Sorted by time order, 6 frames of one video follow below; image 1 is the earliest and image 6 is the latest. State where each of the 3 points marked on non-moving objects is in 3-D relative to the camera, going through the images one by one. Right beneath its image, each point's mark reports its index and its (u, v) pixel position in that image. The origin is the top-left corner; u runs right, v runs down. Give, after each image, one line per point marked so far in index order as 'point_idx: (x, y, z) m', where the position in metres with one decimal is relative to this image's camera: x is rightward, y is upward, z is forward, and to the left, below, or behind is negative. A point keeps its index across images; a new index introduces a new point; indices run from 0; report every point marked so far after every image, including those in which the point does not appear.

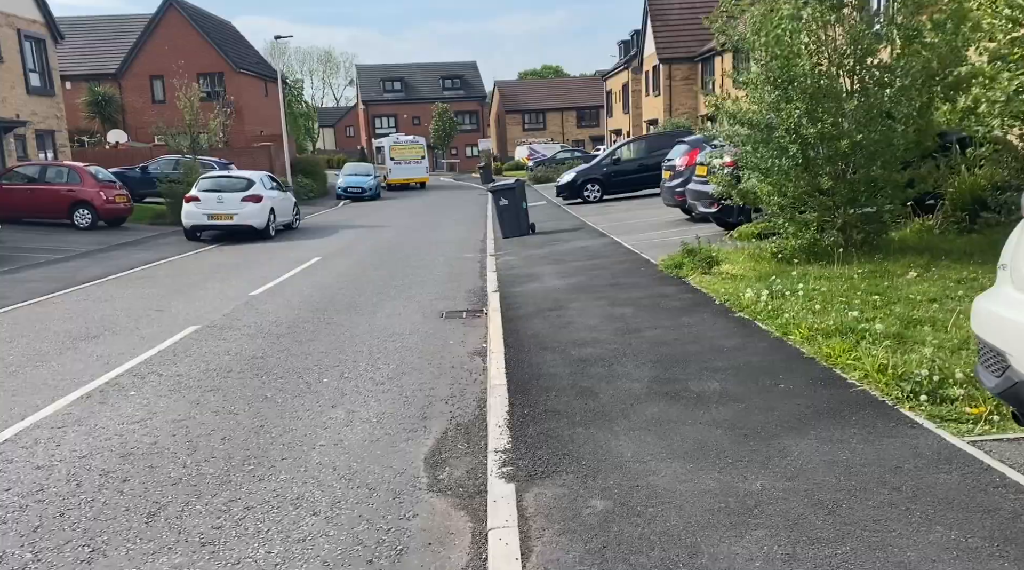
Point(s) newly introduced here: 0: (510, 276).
0: (0.0, +0.1, +11.4) m
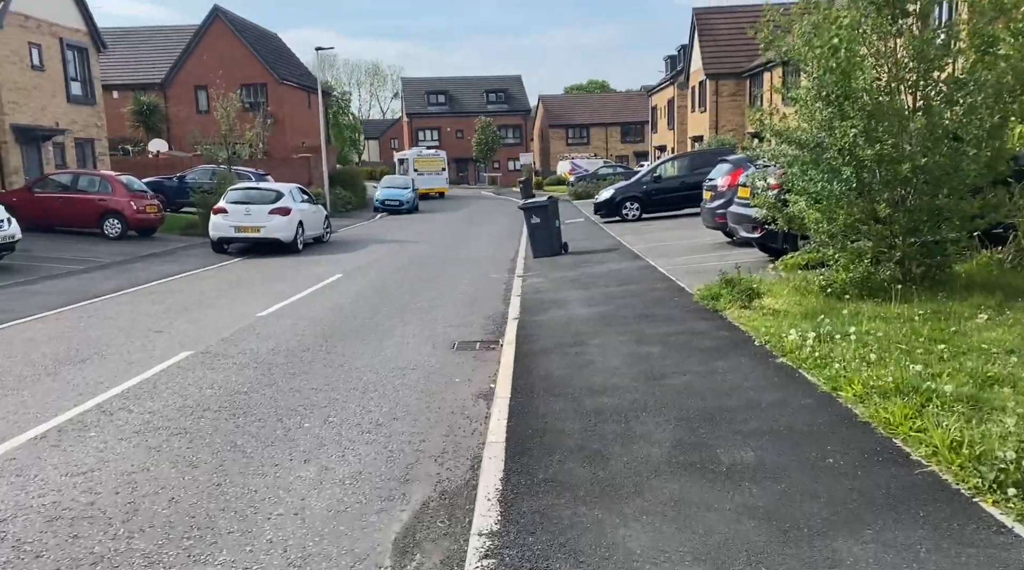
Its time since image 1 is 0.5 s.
0: (+0.3, -0.2, +10.7) m
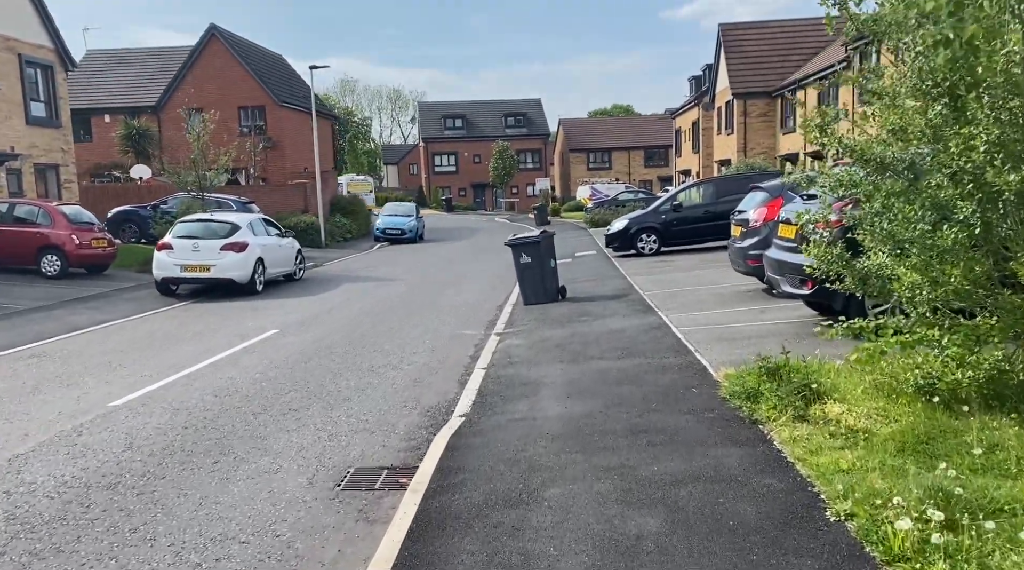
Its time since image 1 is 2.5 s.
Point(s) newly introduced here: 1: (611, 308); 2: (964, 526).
0: (-0.1, -0.9, +7.7) m
1: (+1.4, -0.3, +11.9) m
2: (+1.9, -1.0, +3.5) m
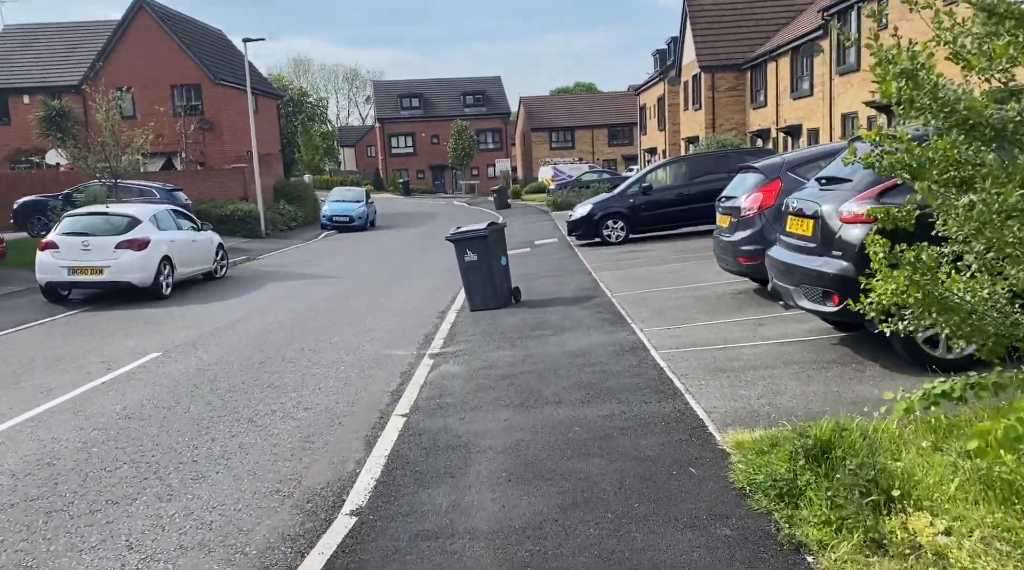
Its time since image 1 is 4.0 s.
0: (-0.6, -1.1, +5.6) m
1: (+0.7, -0.4, +9.8) m
2: (+1.6, -1.2, +1.5) m
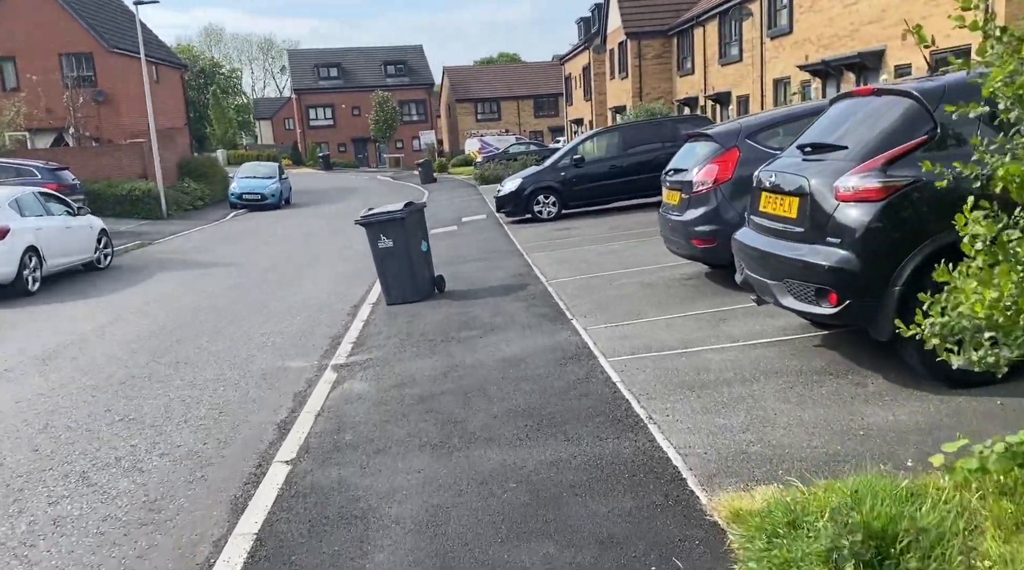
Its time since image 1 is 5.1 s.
0: (-1.1, -1.2, +4.1) m
1: (-0.1, -0.3, +8.4) m
2: (+1.5, -1.4, +0.2) m
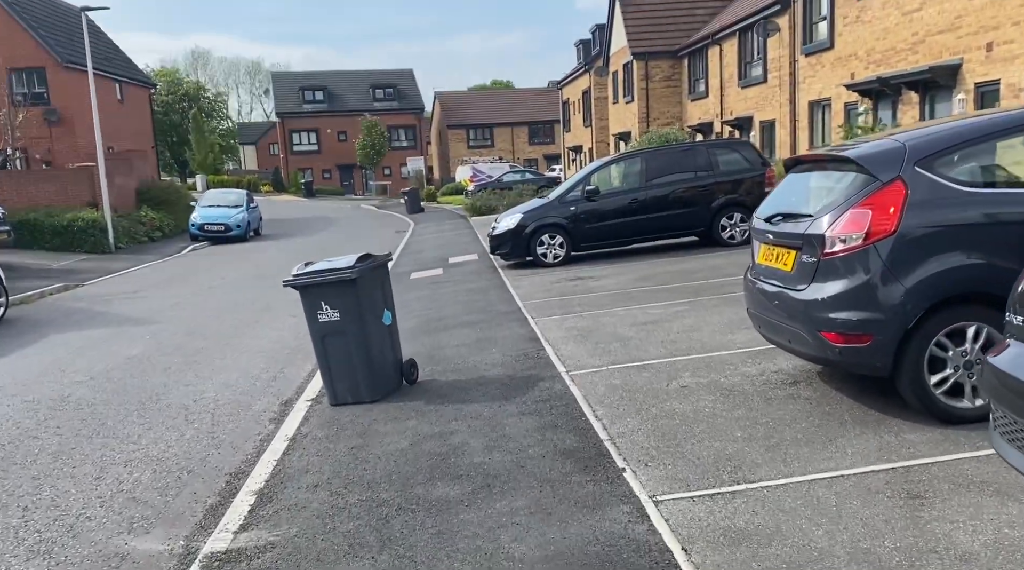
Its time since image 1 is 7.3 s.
0: (-1.0, -1.7, +0.9) m
1: (0.0, -1.0, +5.2) m
2: (+1.6, -1.8, -3.0) m
